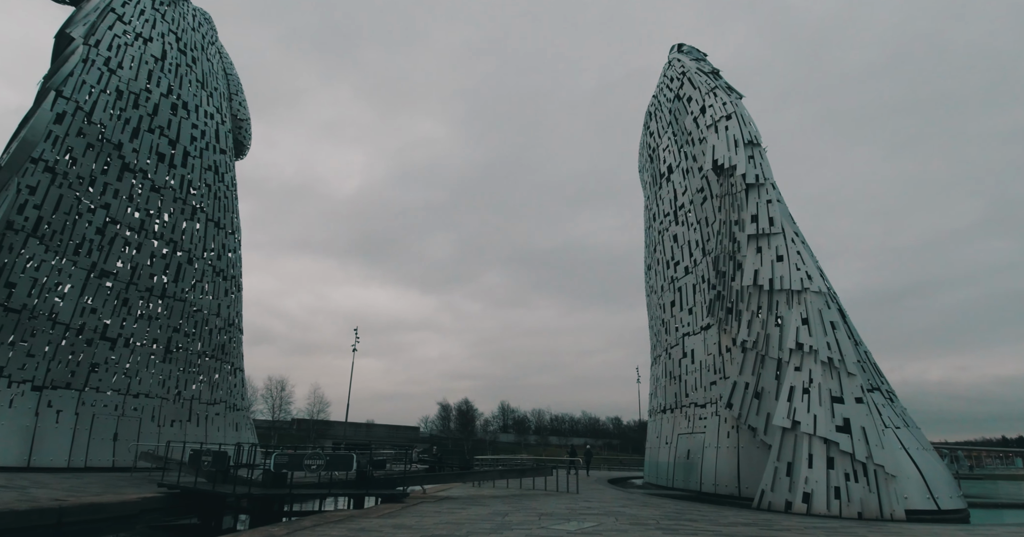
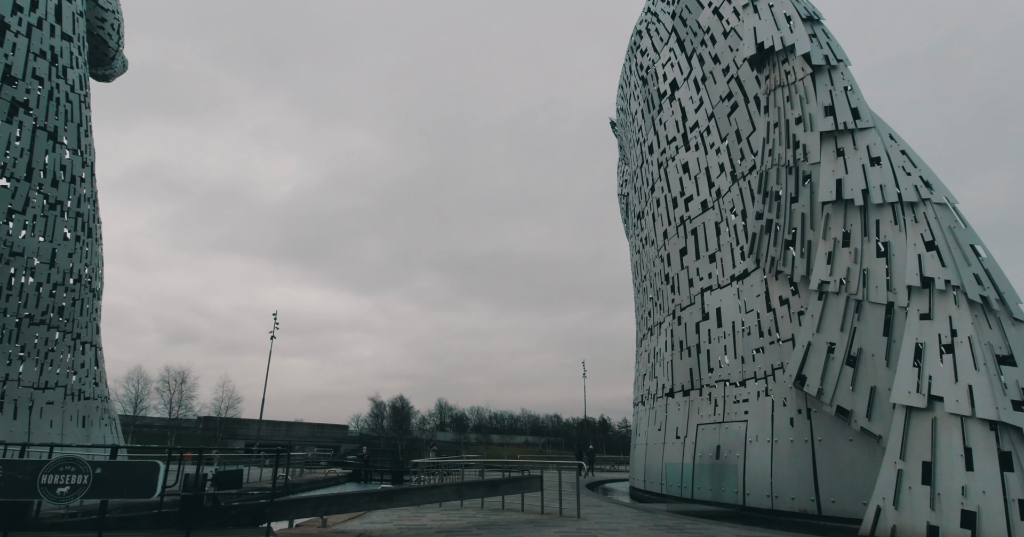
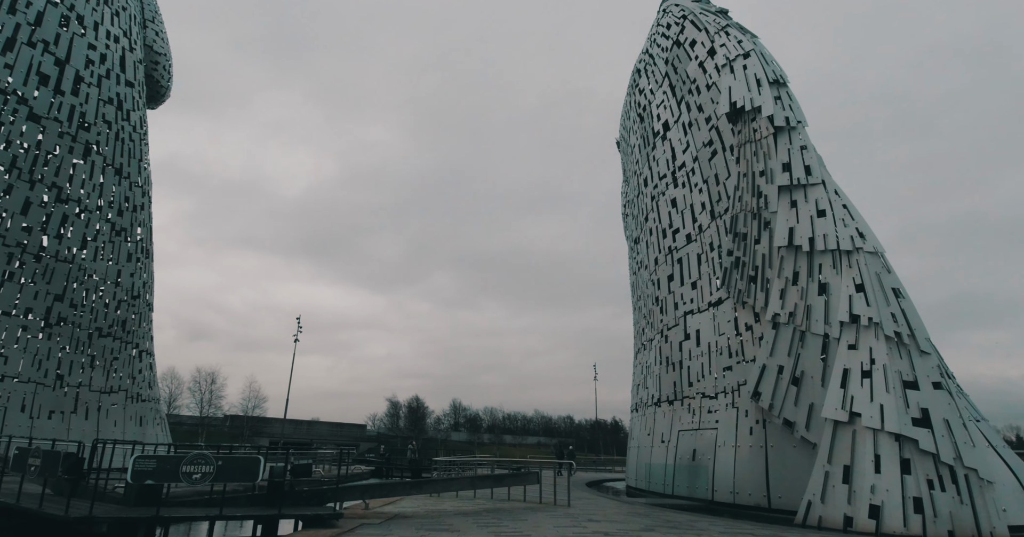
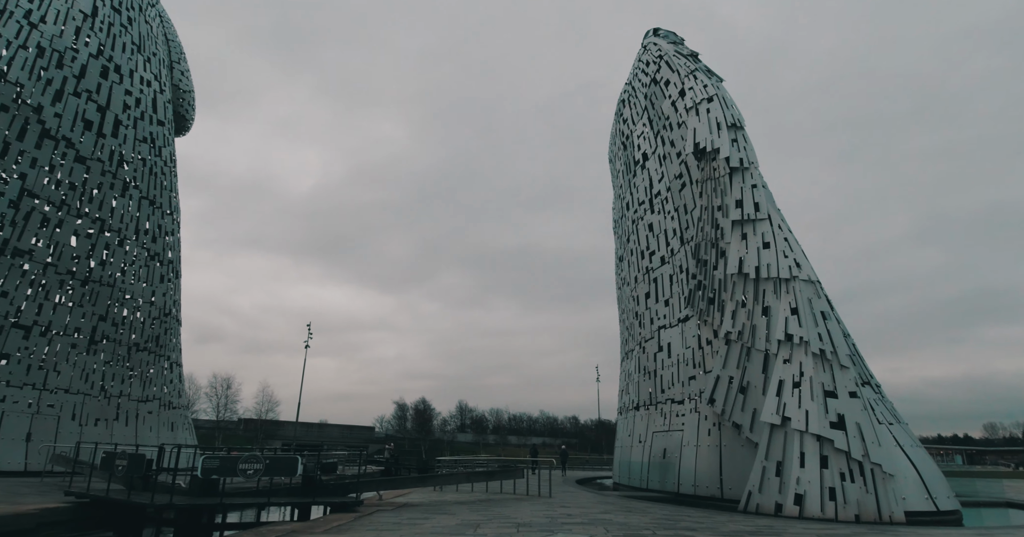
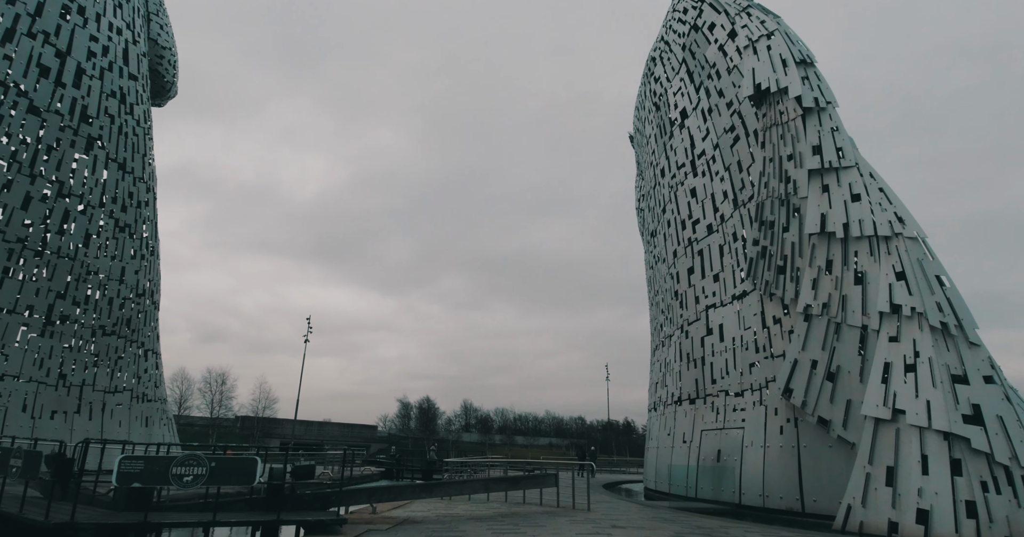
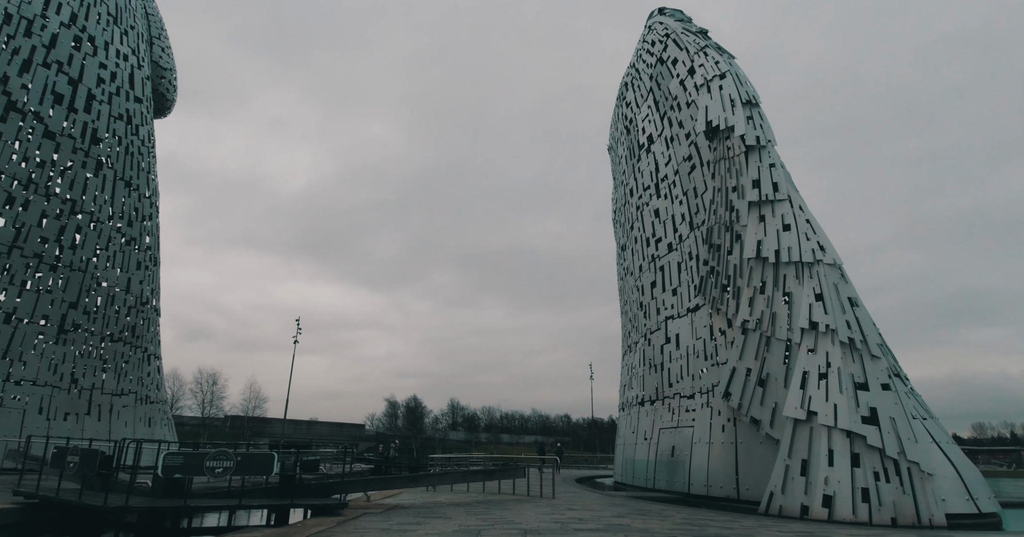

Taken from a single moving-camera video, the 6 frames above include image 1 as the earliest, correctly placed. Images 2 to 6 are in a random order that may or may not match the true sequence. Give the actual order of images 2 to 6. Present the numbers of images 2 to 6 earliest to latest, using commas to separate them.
4, 6, 3, 5, 2
